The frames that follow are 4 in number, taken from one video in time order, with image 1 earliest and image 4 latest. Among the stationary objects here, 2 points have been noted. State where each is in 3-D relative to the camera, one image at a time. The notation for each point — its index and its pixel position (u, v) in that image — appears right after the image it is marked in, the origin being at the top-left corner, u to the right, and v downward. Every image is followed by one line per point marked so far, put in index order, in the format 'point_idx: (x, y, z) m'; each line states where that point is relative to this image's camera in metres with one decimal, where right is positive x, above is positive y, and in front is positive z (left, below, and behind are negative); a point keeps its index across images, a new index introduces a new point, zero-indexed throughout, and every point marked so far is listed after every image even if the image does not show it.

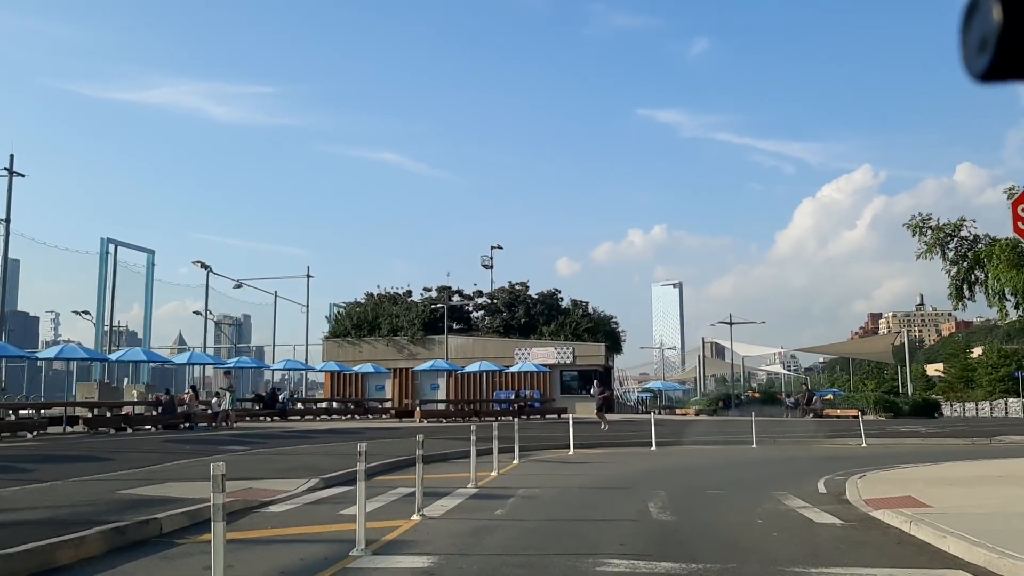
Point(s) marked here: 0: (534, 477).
0: (+0.4, -3.5, +17.6) m
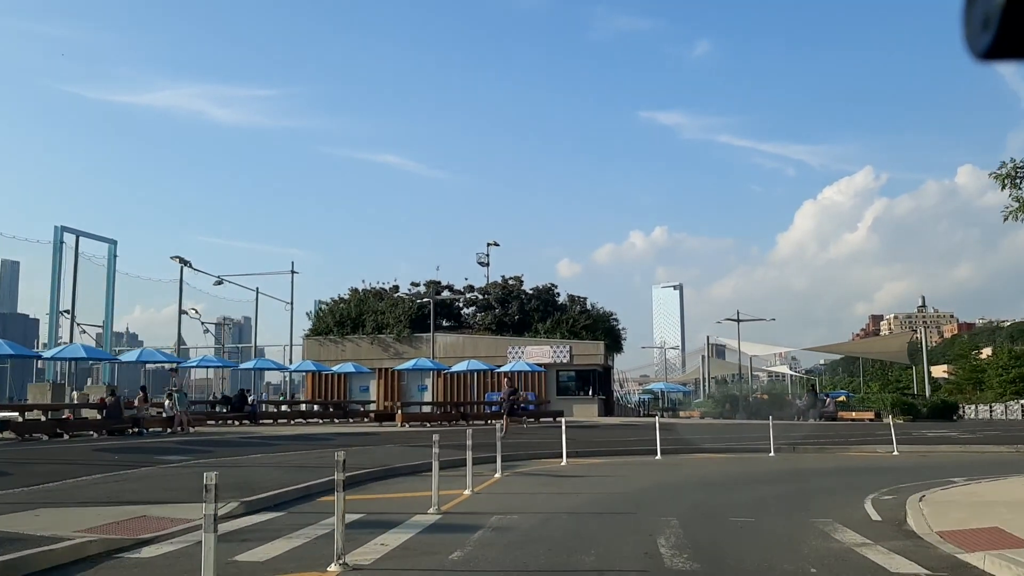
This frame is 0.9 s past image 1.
0: (0.0, -3.1, +14.5) m
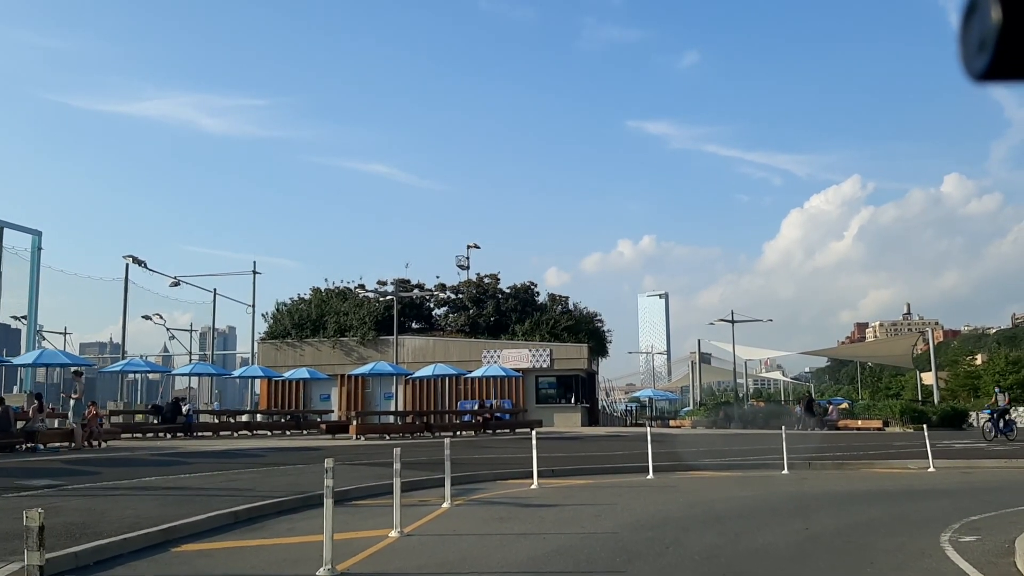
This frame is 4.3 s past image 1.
0: (-0.6, -2.8, +10.5) m
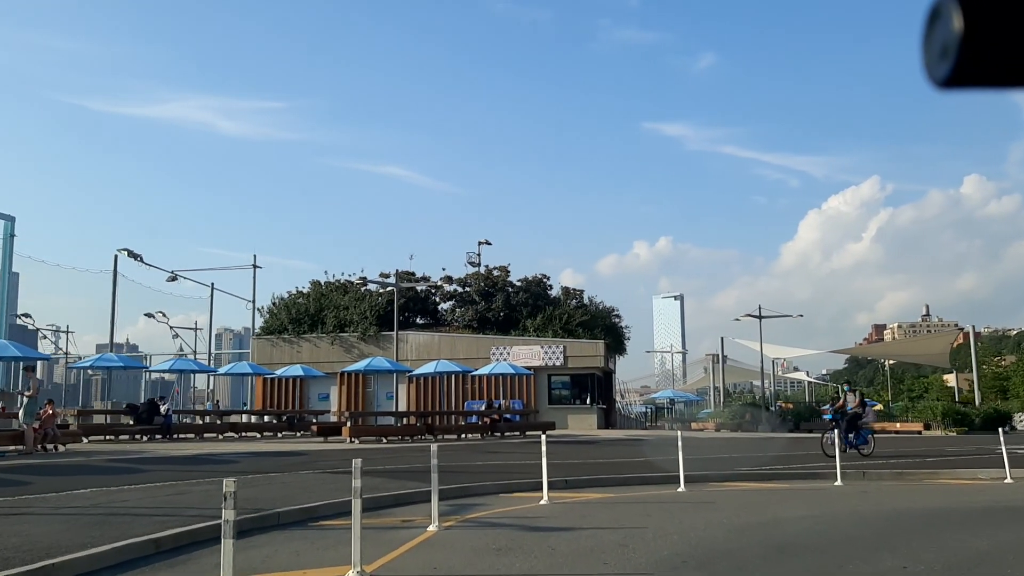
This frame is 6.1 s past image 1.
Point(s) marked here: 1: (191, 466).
0: (-0.6, -2.4, +7.8) m
1: (-6.2, -3.4, +18.6) m
